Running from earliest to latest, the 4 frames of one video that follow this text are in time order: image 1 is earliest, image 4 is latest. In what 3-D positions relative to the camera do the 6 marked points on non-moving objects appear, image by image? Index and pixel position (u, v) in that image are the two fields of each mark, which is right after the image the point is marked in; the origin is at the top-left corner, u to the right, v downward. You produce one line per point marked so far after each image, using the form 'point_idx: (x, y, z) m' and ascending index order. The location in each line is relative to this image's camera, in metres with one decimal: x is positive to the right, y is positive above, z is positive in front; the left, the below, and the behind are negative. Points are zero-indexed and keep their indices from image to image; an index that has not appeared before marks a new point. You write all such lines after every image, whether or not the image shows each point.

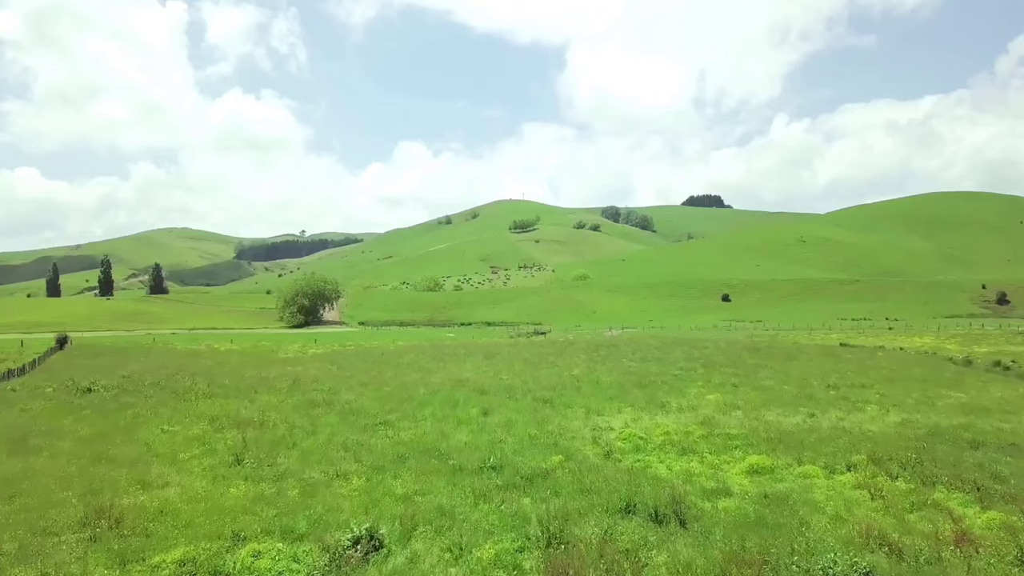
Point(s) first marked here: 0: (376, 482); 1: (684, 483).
0: (-4.1, -5.9, +17.0) m
1: (+5.3, -6.0, +17.4) m
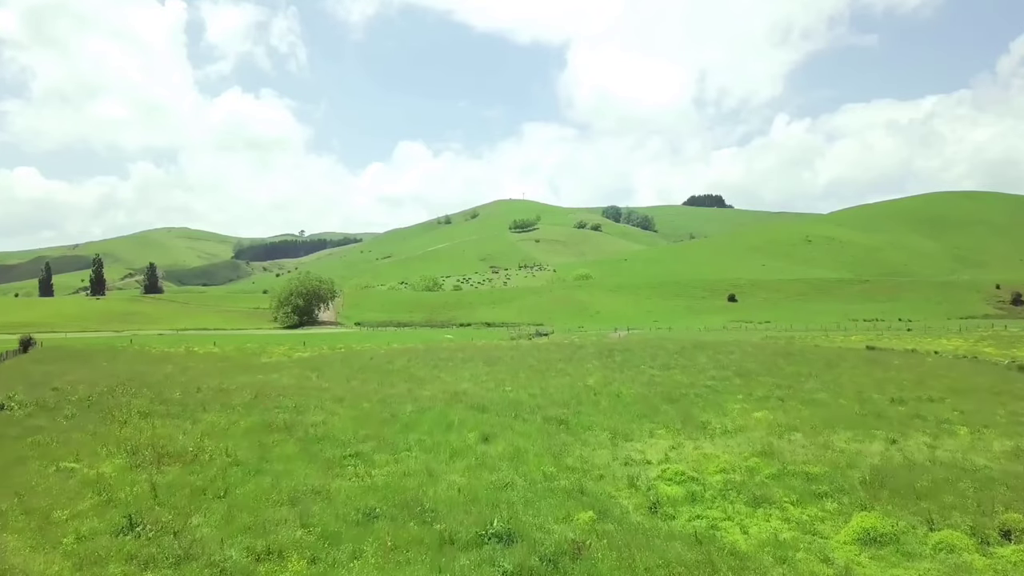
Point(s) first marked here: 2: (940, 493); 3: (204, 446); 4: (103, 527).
0: (-3.8, -5.6, +11.4) m
1: (+5.6, -5.8, +11.7) m
2: (+12.1, -5.8, +15.9) m
3: (-10.8, -5.5, +19.8) m
4: (-9.4, -5.5, +13.0) m
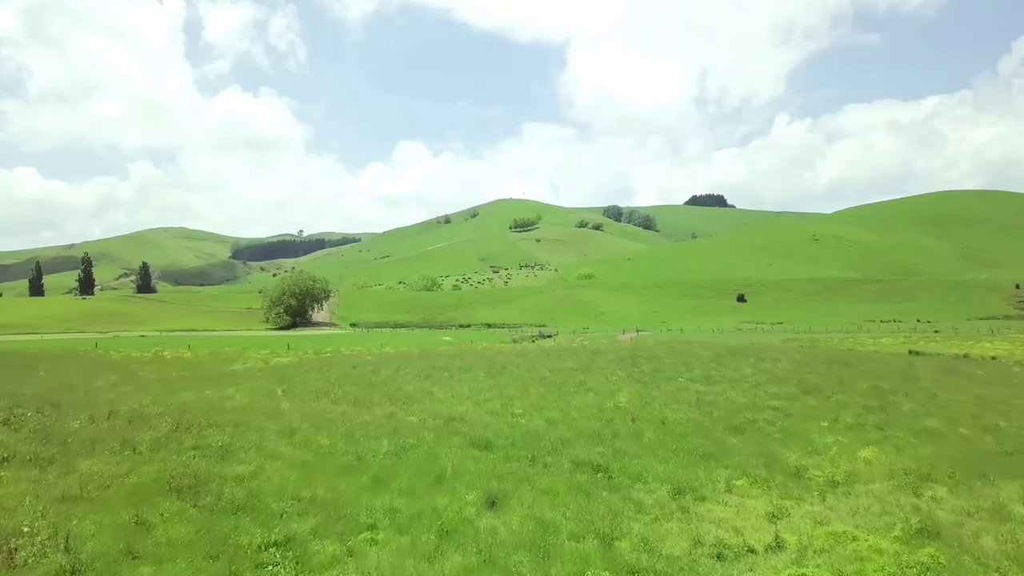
0: (-3.3, -5.3, +4.1) m
1: (+6.1, -5.4, +4.4) m
2: (+12.6, -5.5, +8.6) m
3: (-10.3, -5.2, +12.5) m
4: (-8.9, -5.2, +5.7) m
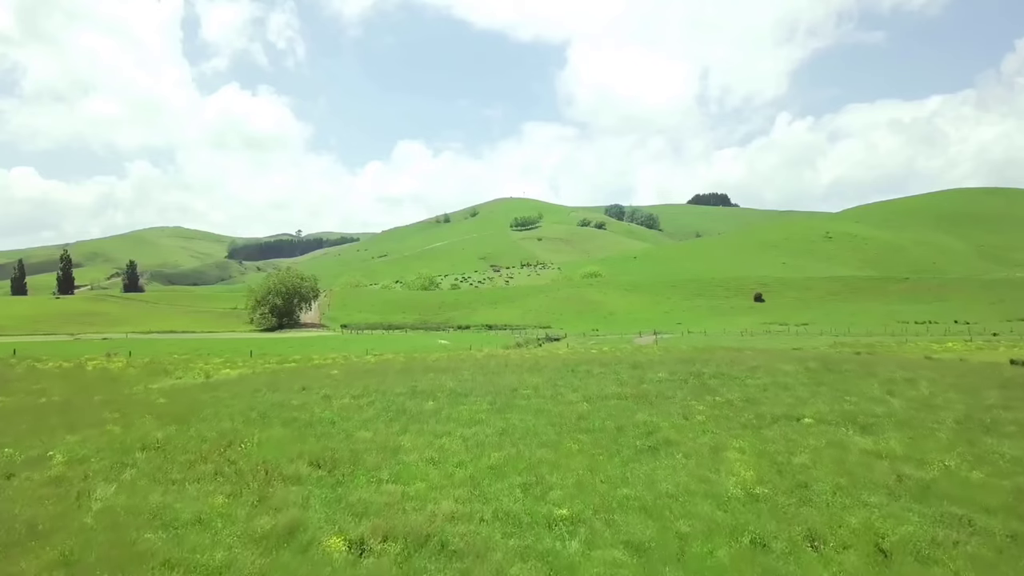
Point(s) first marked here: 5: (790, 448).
0: (-2.5, -4.7, -8.8) m
1: (+6.9, -4.8, -8.5) m
2: (+13.4, -4.9, -4.3) m
3: (-9.5, -4.6, -0.4) m
4: (-8.1, -4.6, -7.2) m
5: (+8.5, -4.8, +17.2) m
